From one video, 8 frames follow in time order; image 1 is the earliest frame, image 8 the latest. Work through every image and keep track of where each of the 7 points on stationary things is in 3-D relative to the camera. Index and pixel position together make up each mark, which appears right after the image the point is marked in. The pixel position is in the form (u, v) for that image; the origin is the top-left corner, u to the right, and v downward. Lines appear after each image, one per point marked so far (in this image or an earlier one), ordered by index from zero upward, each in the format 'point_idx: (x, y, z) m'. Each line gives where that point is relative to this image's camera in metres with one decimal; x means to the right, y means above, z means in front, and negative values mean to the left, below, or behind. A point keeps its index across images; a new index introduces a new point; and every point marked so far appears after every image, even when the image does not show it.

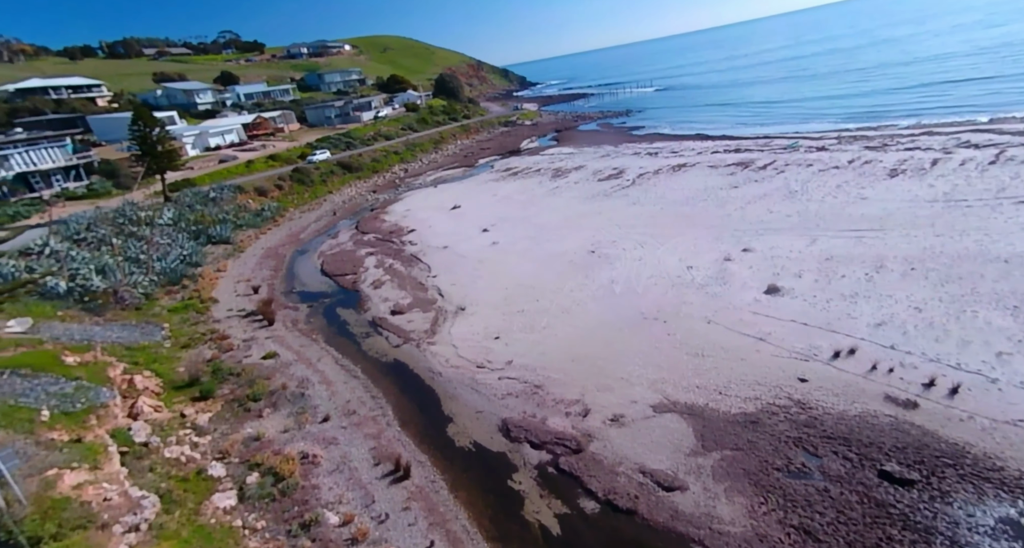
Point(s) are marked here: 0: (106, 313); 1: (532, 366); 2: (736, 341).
0: (-15.0, -1.4, +17.3) m
1: (+0.6, -2.8, +14.1) m
2: (+6.4, -1.9, +13.3) m
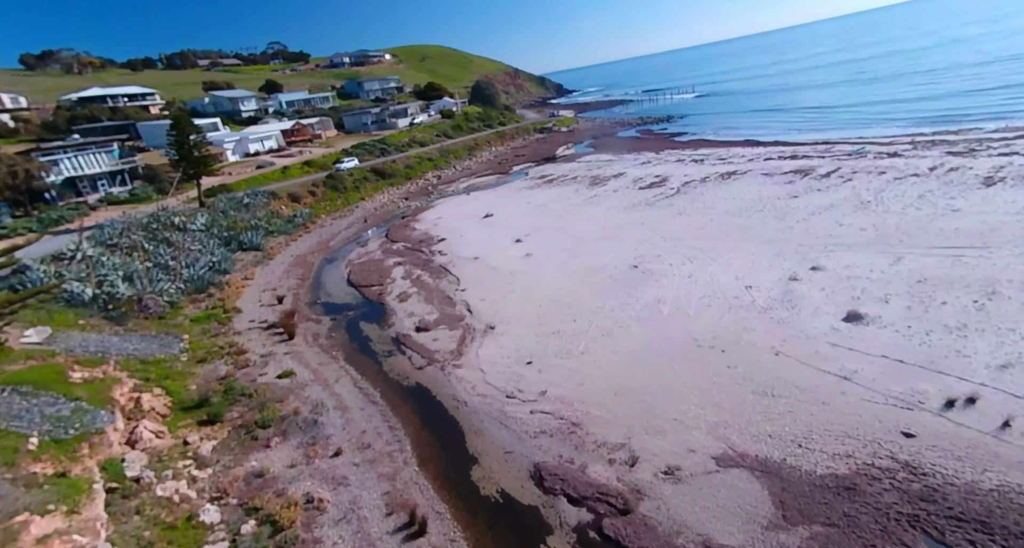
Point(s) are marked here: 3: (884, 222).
0: (-13.8, -1.7, +16.7) m
1: (+1.5, -3.4, +12.5) m
2: (+7.3, -2.6, +11.2) m
3: (+14.9, +2.1, +18.6) m
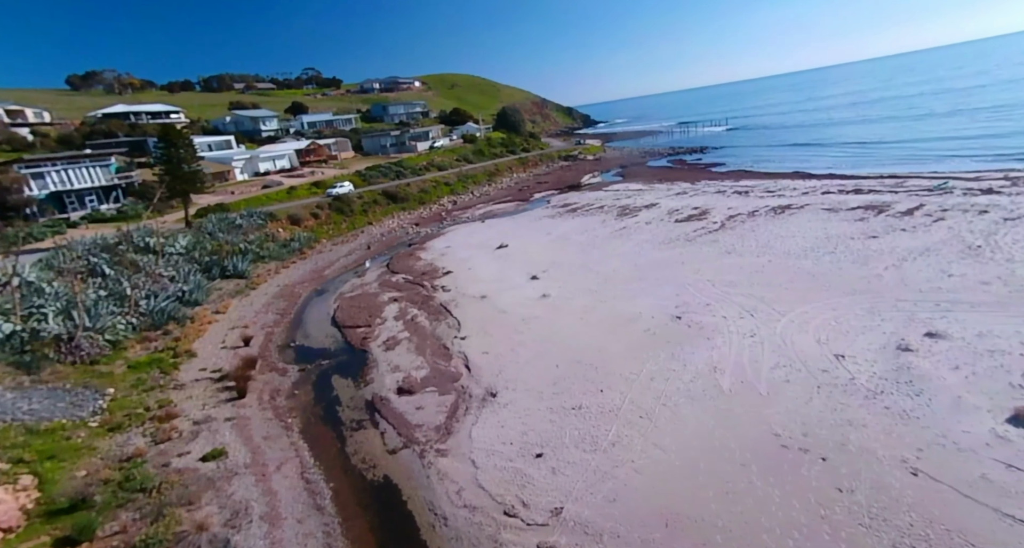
0: (-13.5, -2.7, +13.5) m
1: (+1.5, -4.6, +8.4) m
2: (+7.3, -3.9, +7.0) m
3: (+15.3, 0.0, +14.3) m
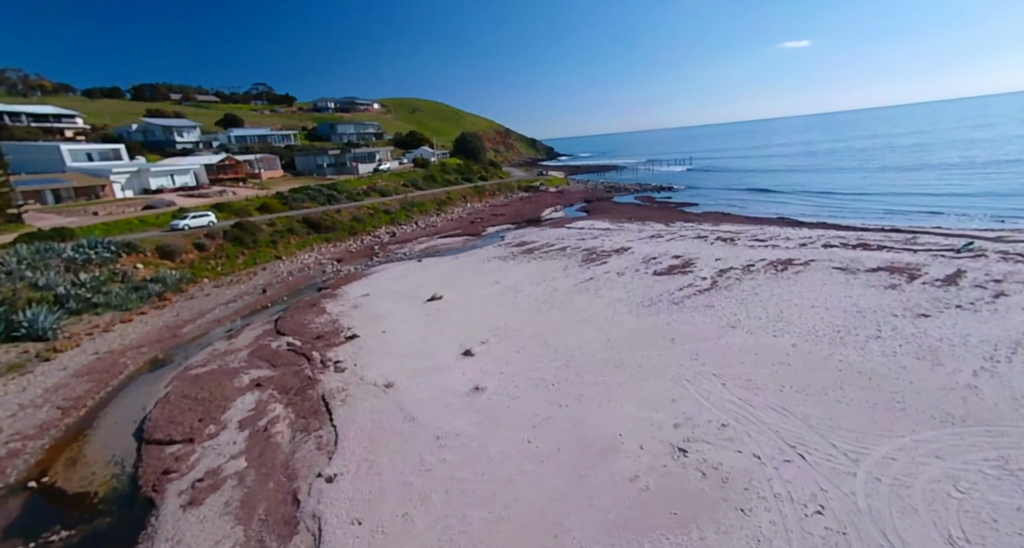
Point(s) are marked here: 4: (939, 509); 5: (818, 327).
0: (-15.4, -4.3, +5.5) m
1: (0.0, -6.4, +1.7) m
2: (+5.9, -5.8, +0.7) m
3: (+13.4, -2.6, +8.9) m
4: (+7.4, -3.9, +7.9) m
5: (+10.2, -1.7, +15.4) m
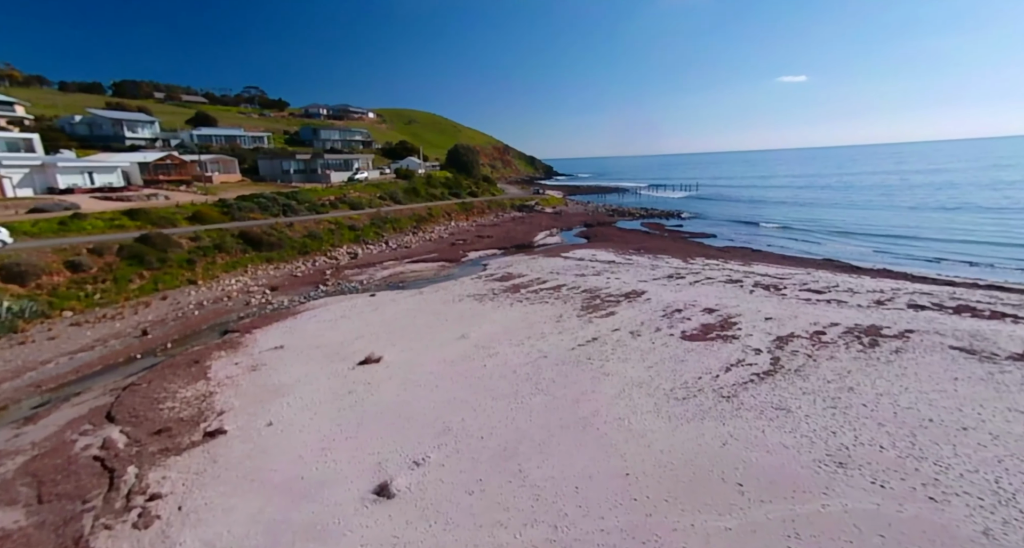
0: (-16.4, -4.8, -1.7) m
1: (-1.0, -7.5, -5.5) m
2: (+4.8, -7.1, -6.3) m
3: (+12.4, -4.6, +2.1) m
4: (+6.4, -5.6, +1.0) m
5: (+9.2, -3.8, +8.5) m
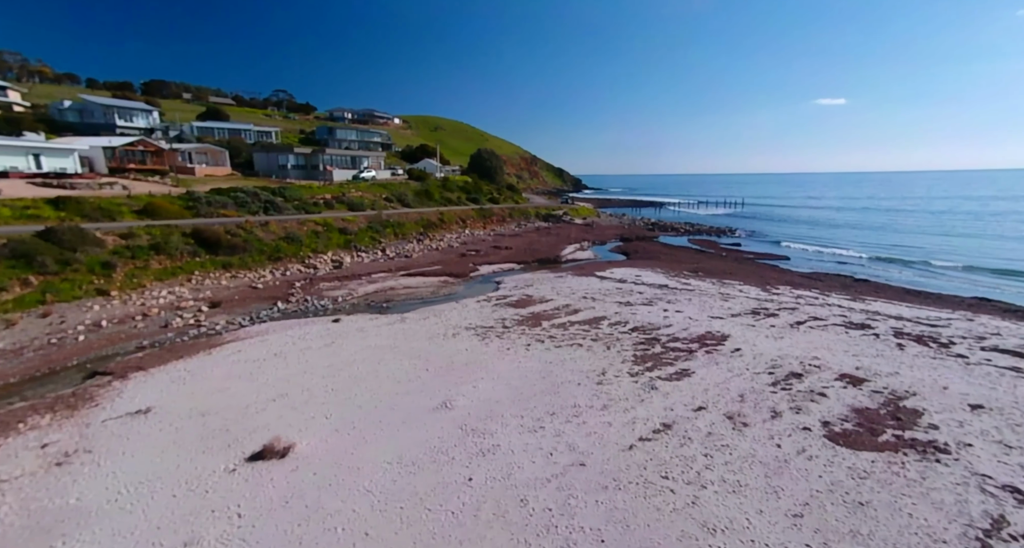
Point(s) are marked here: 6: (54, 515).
0: (-17.1, -4.4, -8.2) m
1: (-2.1, -7.5, -12.9) m
2: (+3.7, -7.4, -14.0) m
3: (+11.7, -5.4, -6.0) m
4: (+5.6, -6.1, -6.8) m
5: (+8.9, -4.6, +0.6) m
6: (-7.3, -3.8, +7.4) m
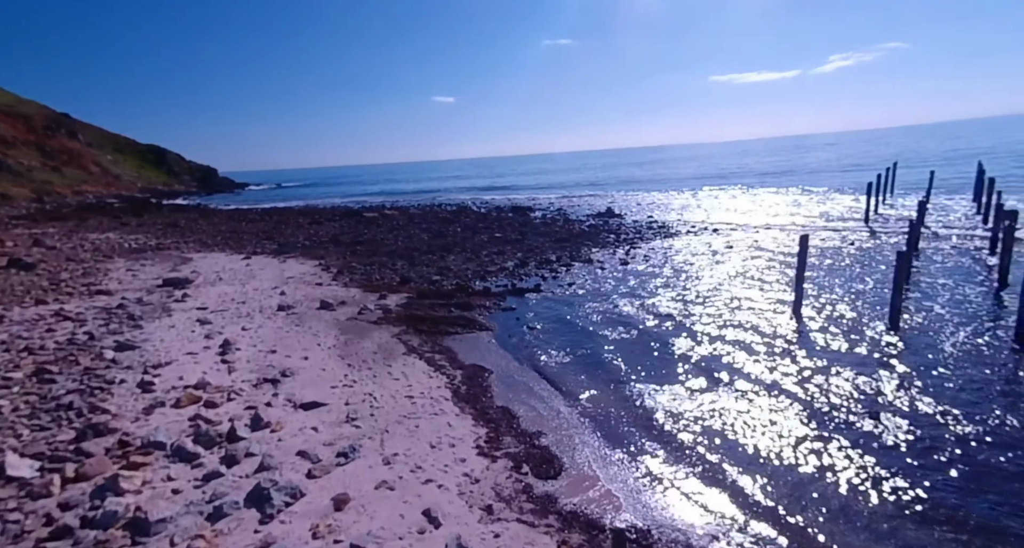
0: (-14.5, -6.6, -8.8) m
1: (+1.2, -8.4, -11.6) m
2: (+7.1, -7.8, -12.1) m
3: (+13.9, -4.8, -3.2) m
4: (+8.1, -6.2, -4.7) m
5: (+10.3, -4.2, +3.0) m
6: (-6.5, -4.6, +7.8) m
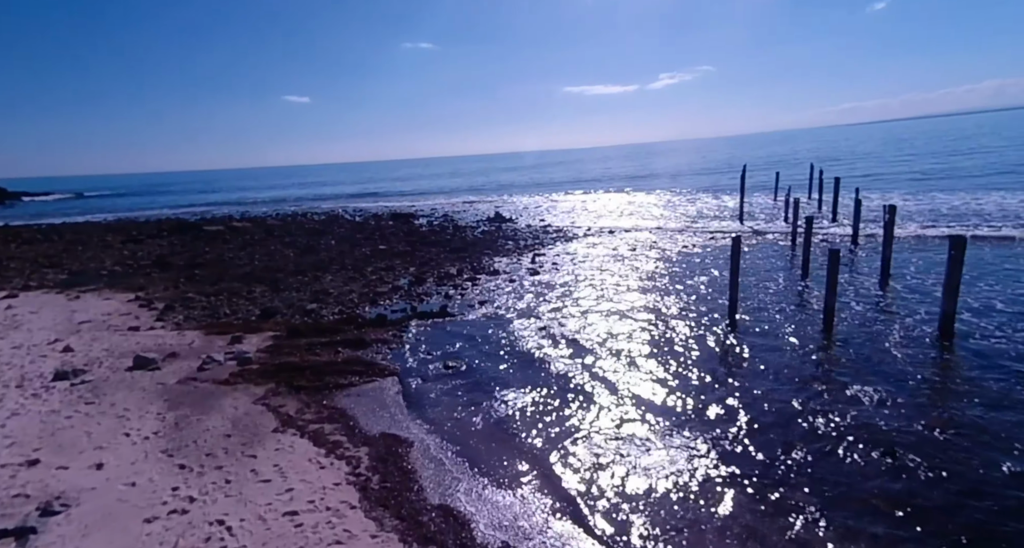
0: (-9.4, -7.6, -15.5) m
1: (+6.5, -8.4, -14.1) m
2: (+12.3, -7.4, -13.1) m
3: (+16.4, -4.3, -2.7) m
4: (+11.2, -5.9, -5.7) m
5: (+11.3, -4.0, +2.3) m
6: (-6.2, -5.5, +2.6) m
